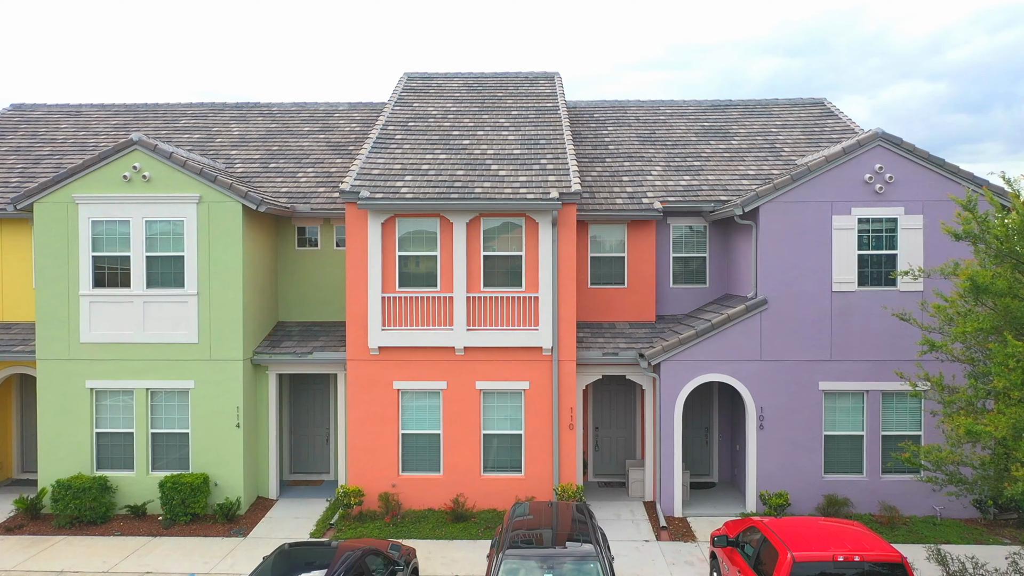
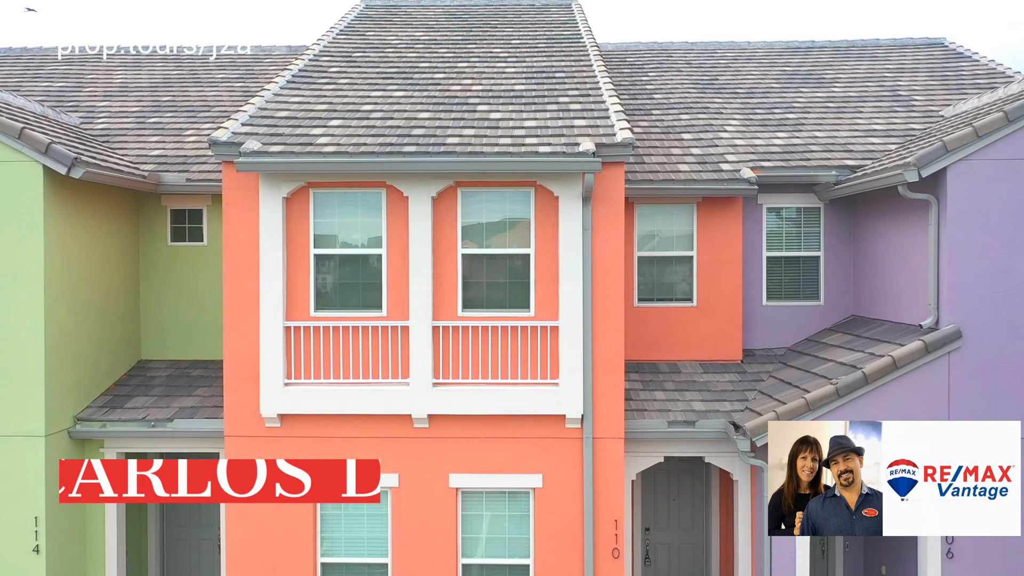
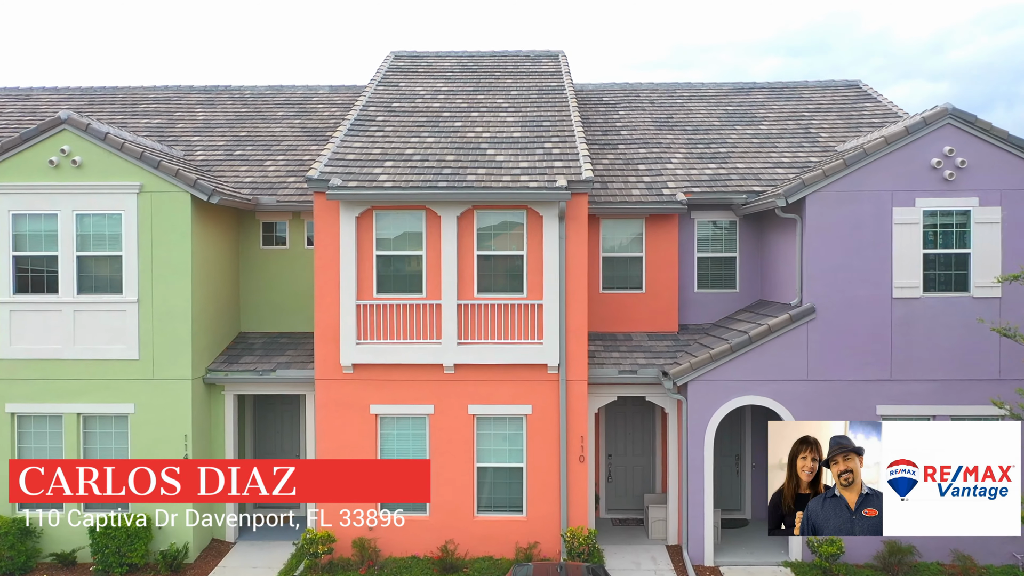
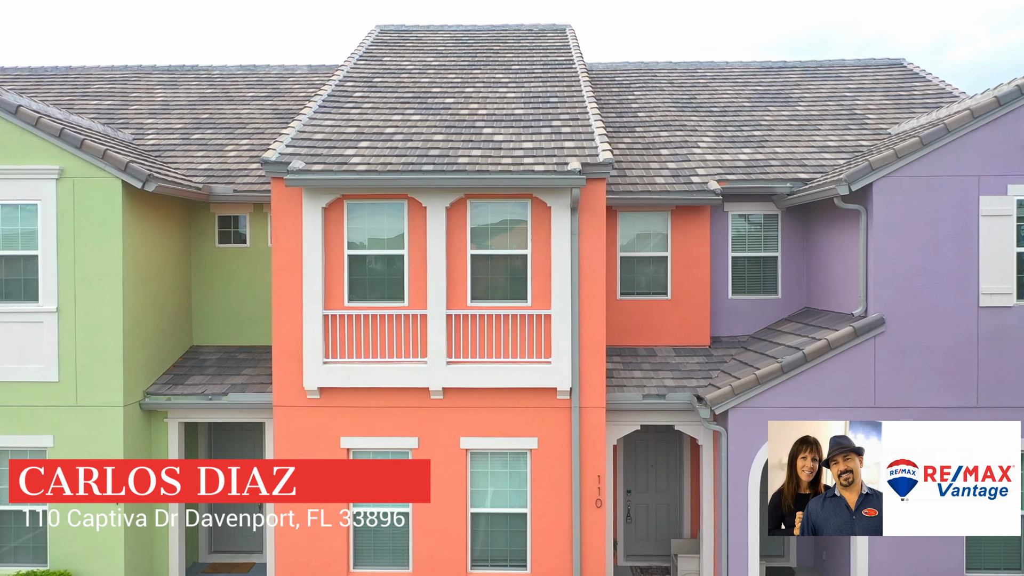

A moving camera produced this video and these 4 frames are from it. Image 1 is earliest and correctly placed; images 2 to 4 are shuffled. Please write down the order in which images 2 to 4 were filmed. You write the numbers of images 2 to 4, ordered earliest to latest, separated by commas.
3, 4, 2
